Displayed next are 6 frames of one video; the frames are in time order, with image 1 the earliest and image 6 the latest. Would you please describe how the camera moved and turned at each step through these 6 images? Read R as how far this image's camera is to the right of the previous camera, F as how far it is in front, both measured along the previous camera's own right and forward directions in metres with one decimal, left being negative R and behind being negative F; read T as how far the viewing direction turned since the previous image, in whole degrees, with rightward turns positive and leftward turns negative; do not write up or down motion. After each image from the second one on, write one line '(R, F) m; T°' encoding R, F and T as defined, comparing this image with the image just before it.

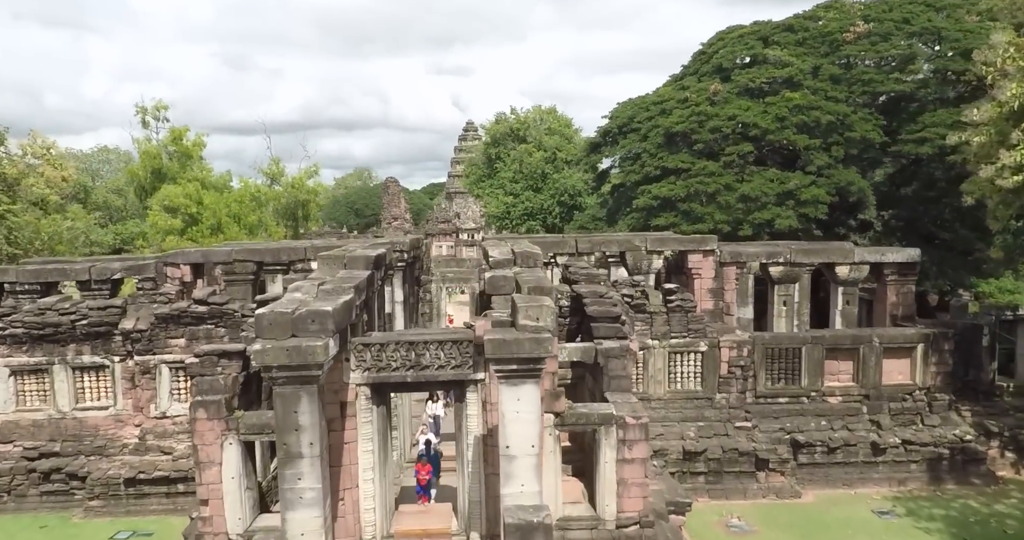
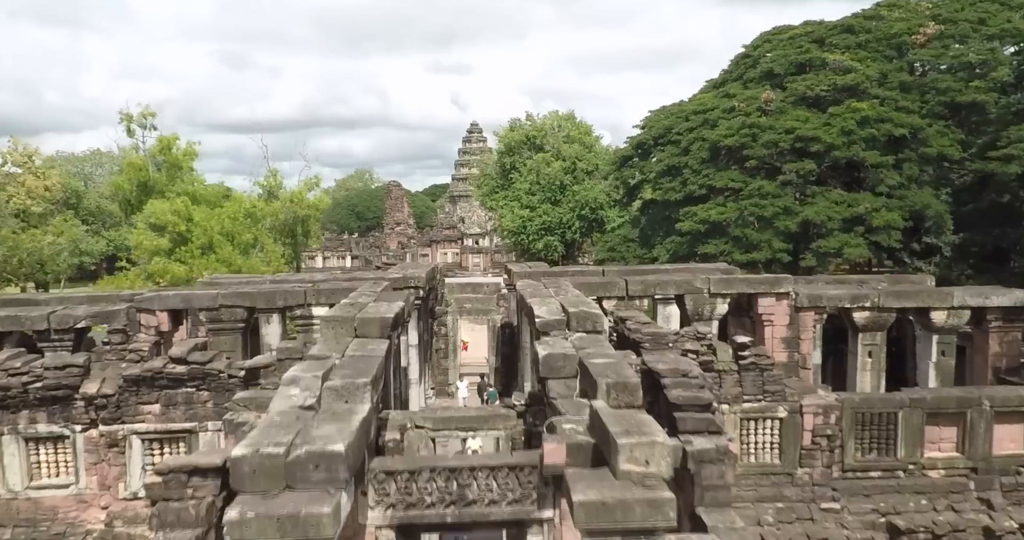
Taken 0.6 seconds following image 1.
(-0.7, +2.3) m; 0°
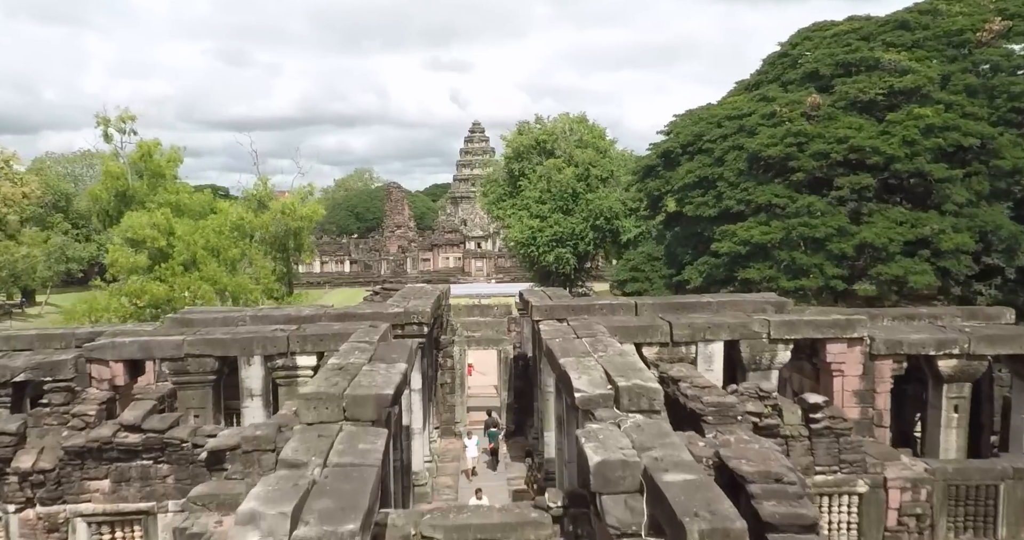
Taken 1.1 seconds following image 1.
(-0.3, +2.0) m; 0°
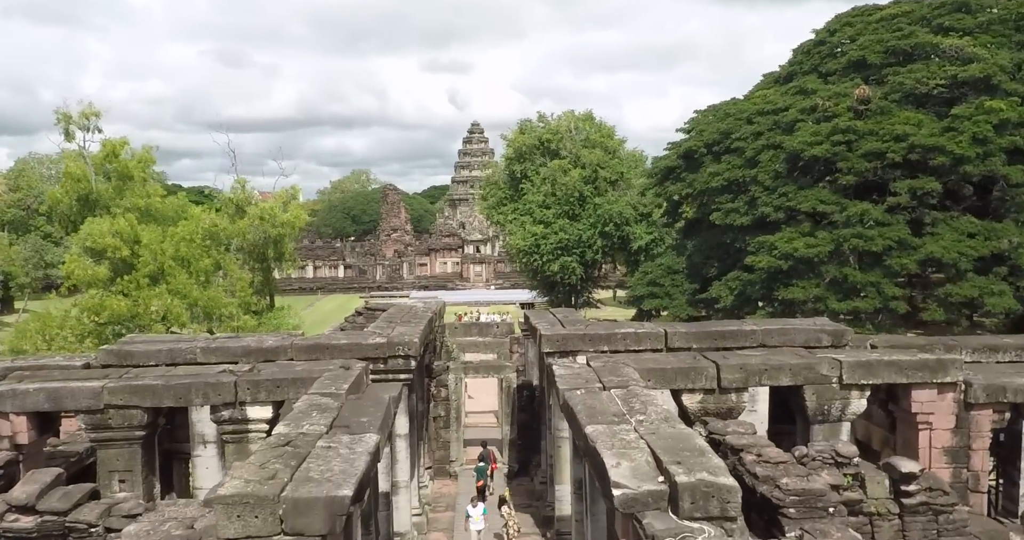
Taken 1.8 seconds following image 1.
(-0.1, +2.1) m; 0°
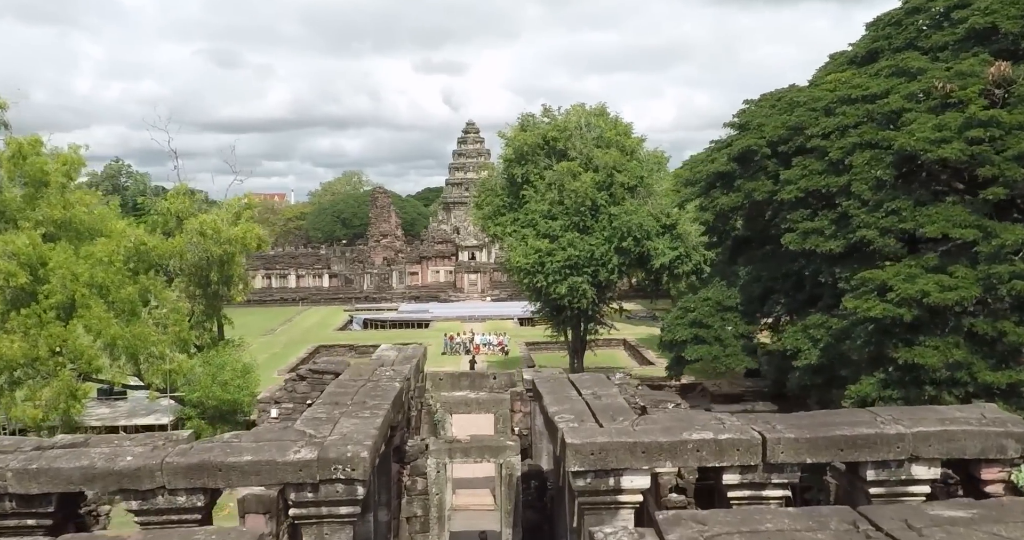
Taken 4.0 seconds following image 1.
(-0.1, +4.0) m; 0°
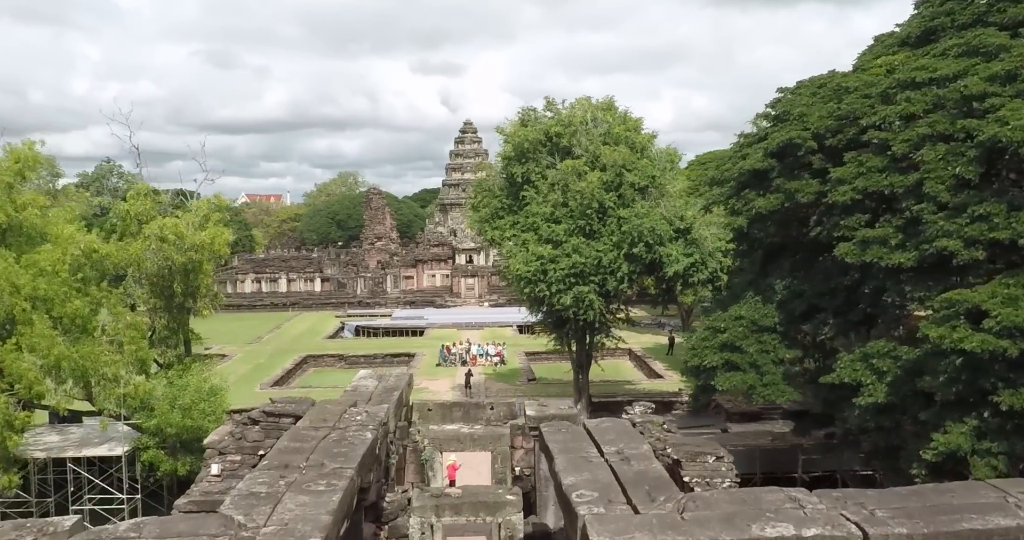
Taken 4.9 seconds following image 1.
(0.0, +1.9) m; 0°
